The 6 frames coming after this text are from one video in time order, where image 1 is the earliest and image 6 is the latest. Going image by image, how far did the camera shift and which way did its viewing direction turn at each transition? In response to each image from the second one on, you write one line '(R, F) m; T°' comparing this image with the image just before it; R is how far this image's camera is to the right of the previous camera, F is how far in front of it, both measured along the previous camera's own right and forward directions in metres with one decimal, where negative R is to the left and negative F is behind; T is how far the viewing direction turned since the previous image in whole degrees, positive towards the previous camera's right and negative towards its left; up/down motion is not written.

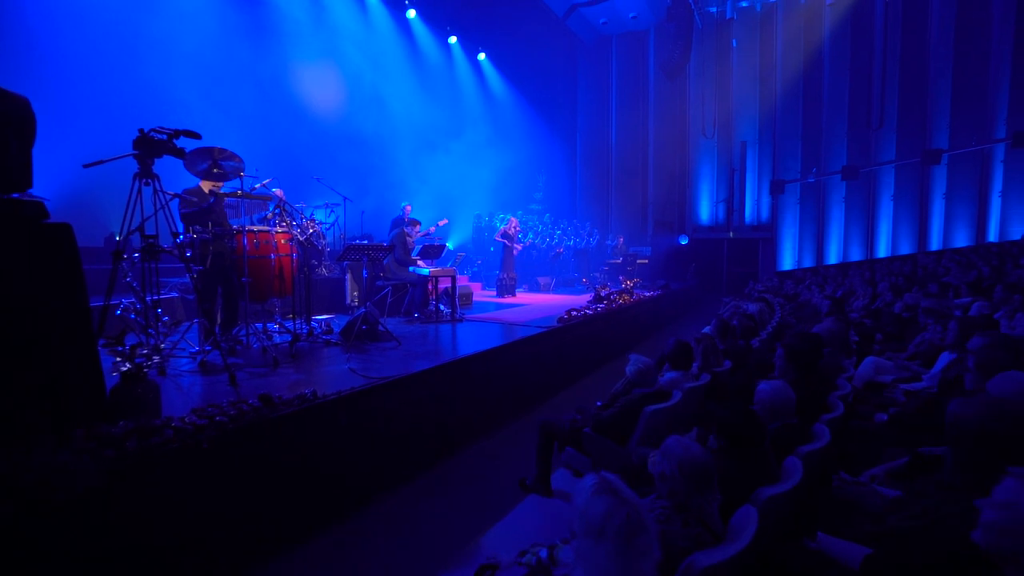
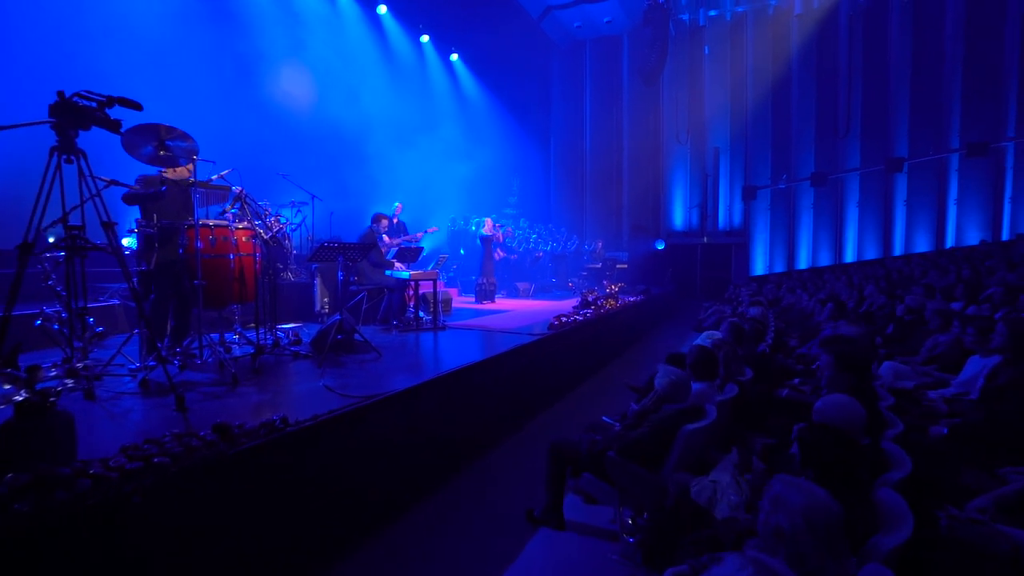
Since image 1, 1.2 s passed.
(-0.3, +0.5) m; +4°
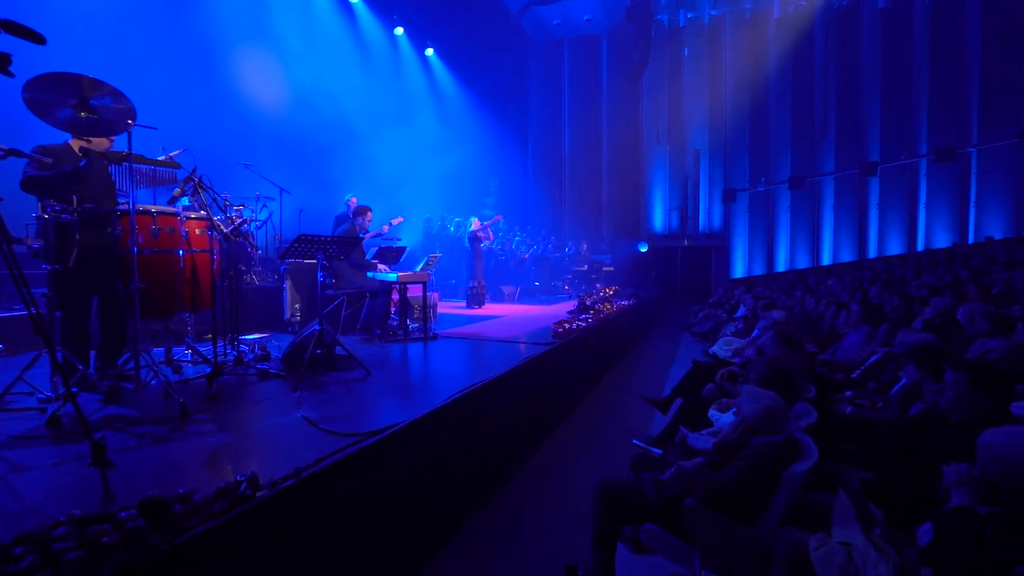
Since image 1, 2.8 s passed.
(-0.4, +0.7) m; +4°
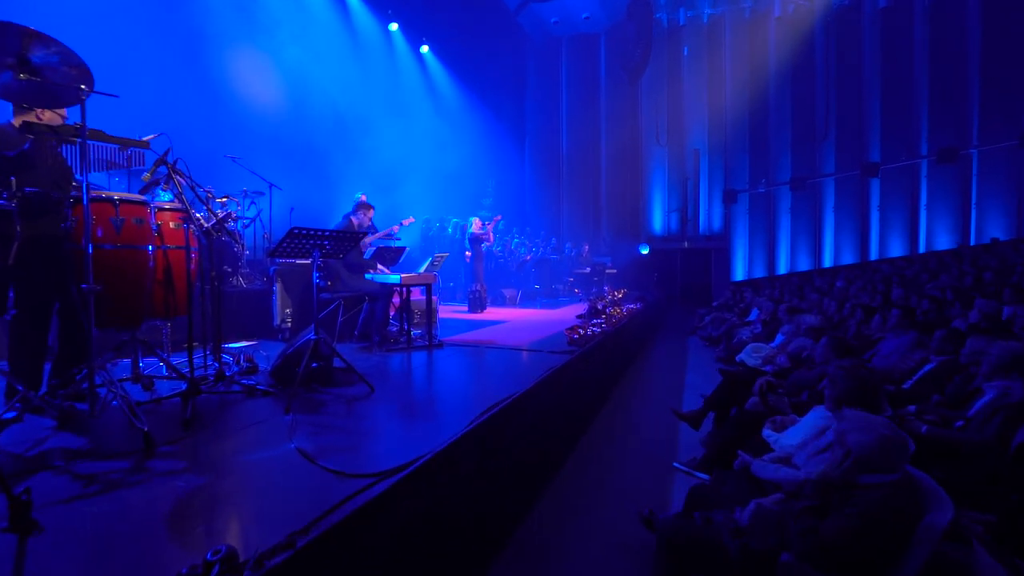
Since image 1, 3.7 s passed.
(-0.2, +0.5) m; +1°
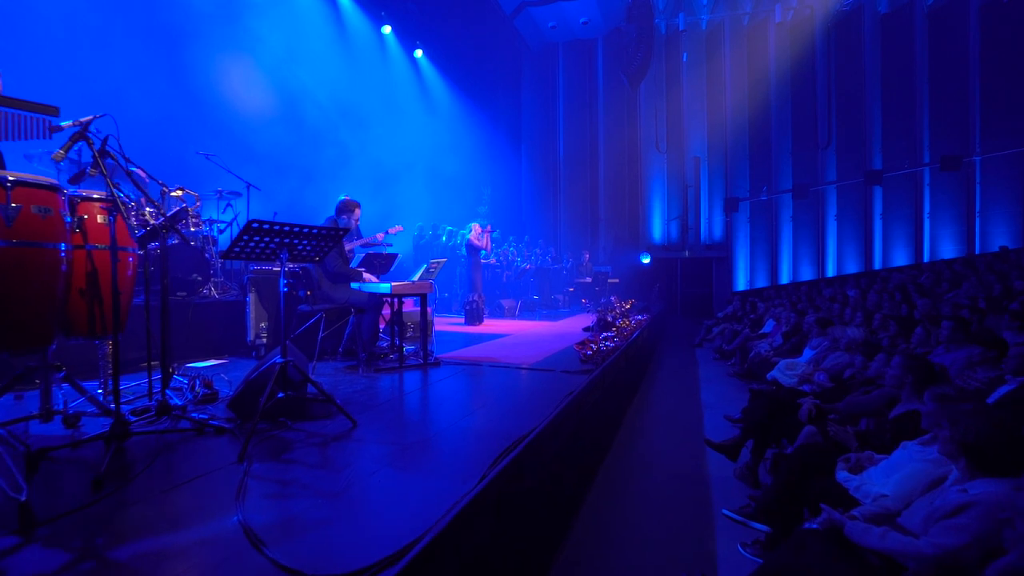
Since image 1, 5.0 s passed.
(-0.1, +0.6) m; +1°
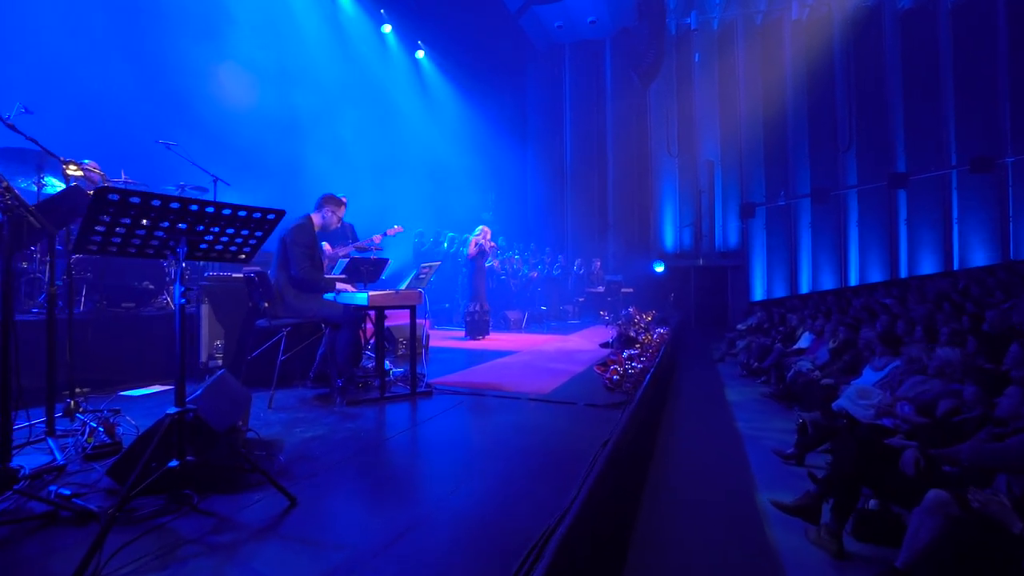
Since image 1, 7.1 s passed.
(0.0, +0.8) m; 0°
